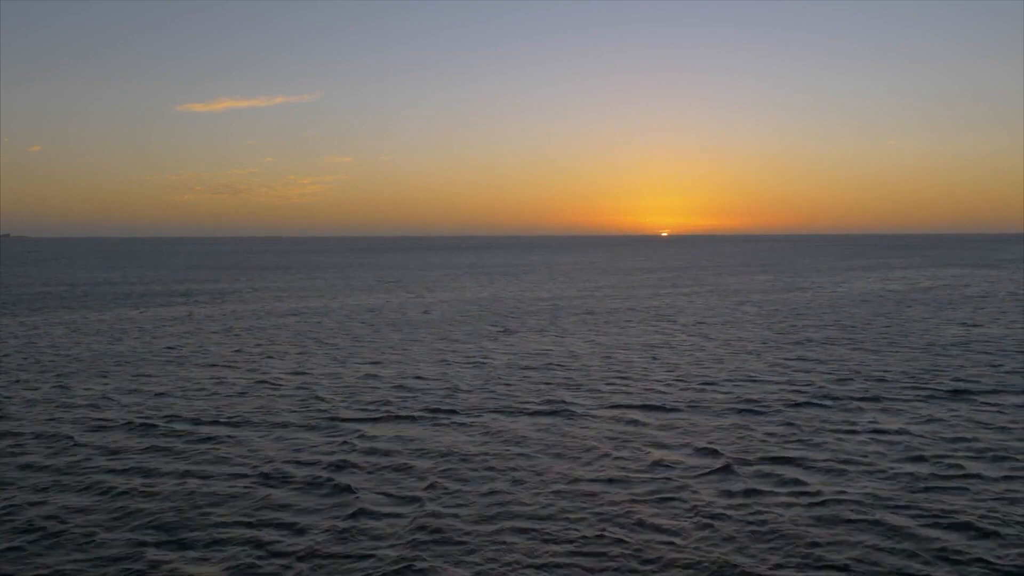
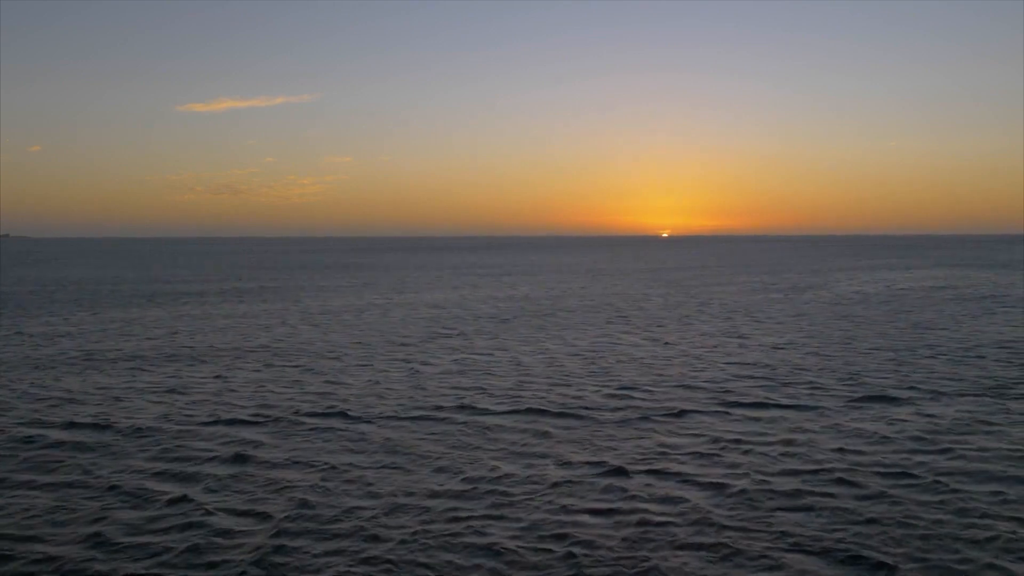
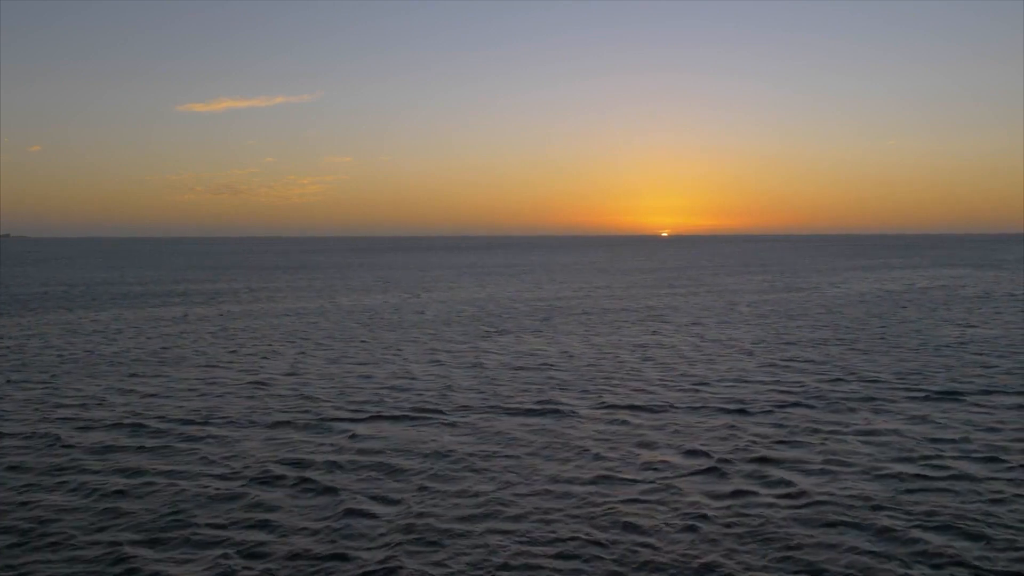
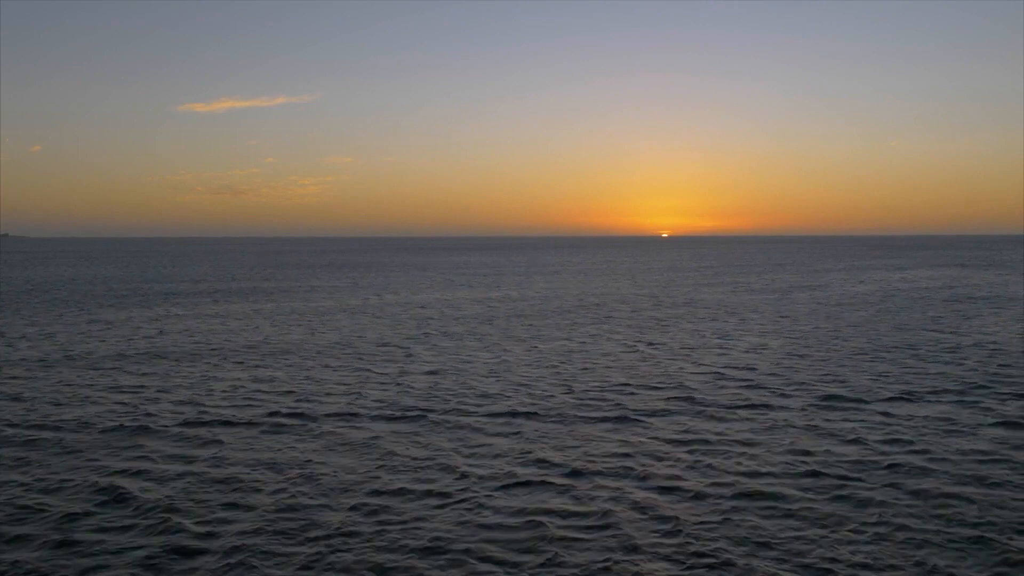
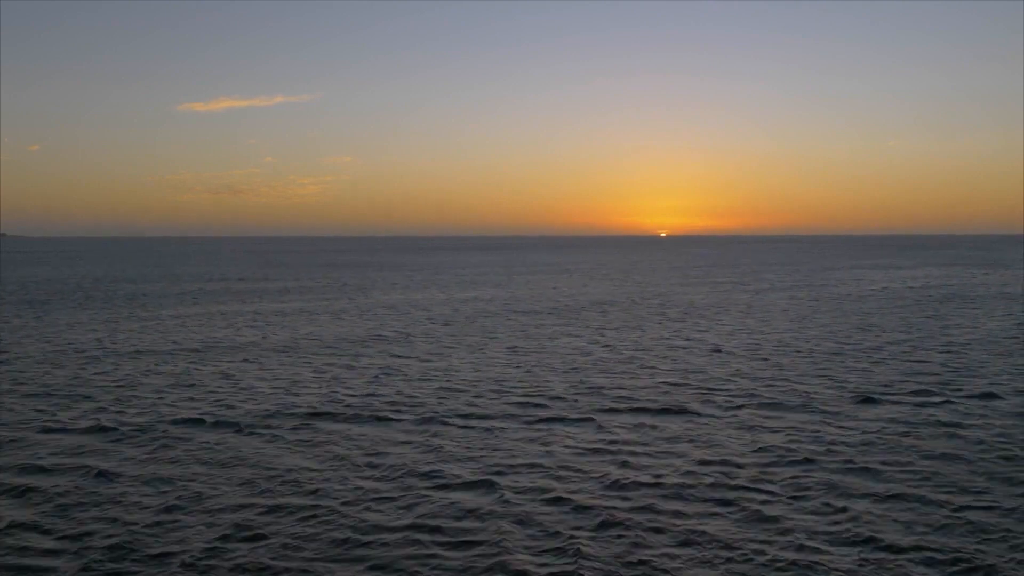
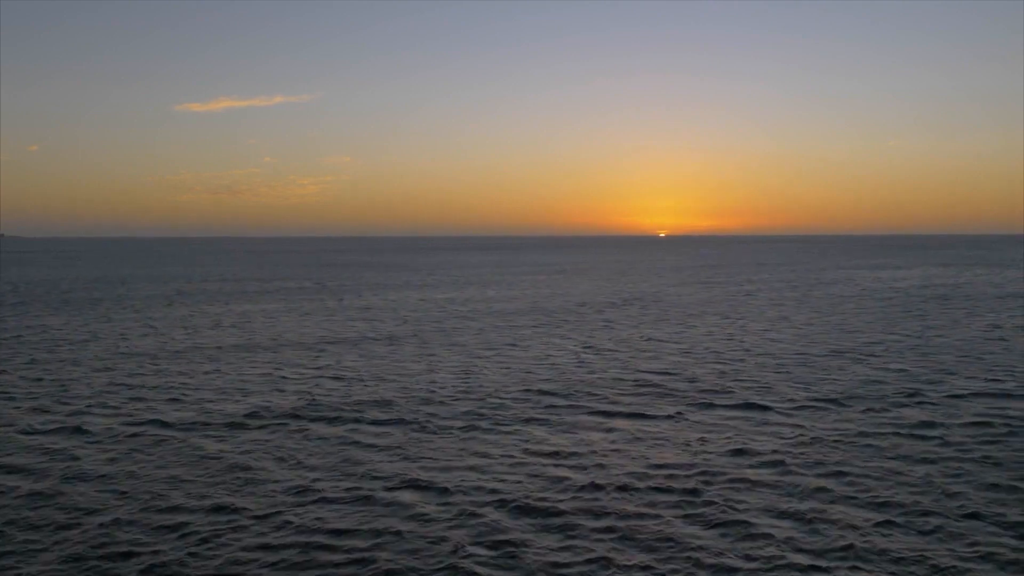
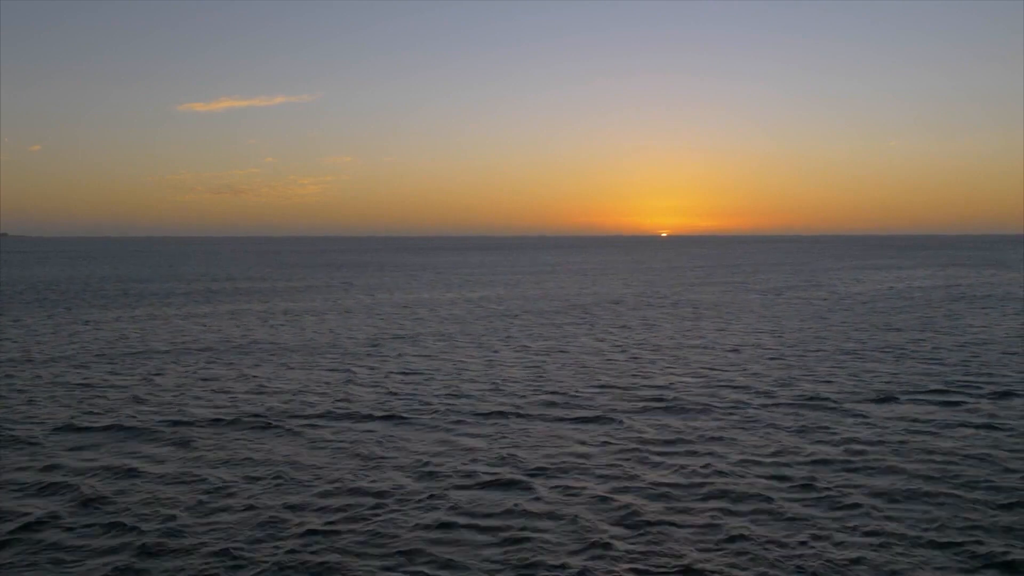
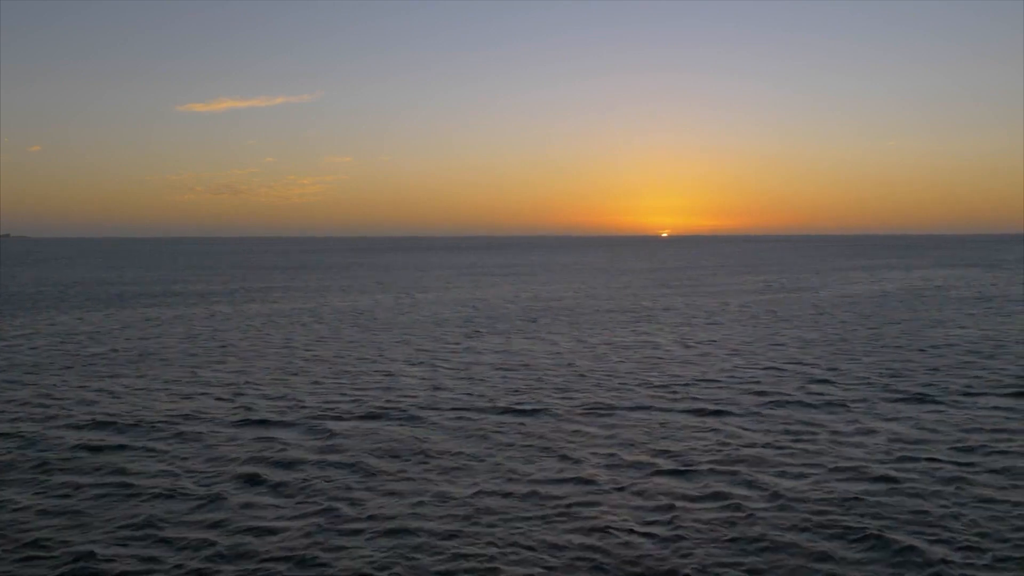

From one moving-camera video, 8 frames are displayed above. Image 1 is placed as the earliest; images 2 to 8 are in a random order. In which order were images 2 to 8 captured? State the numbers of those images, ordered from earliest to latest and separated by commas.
3, 8, 2, 4, 7, 5, 6
